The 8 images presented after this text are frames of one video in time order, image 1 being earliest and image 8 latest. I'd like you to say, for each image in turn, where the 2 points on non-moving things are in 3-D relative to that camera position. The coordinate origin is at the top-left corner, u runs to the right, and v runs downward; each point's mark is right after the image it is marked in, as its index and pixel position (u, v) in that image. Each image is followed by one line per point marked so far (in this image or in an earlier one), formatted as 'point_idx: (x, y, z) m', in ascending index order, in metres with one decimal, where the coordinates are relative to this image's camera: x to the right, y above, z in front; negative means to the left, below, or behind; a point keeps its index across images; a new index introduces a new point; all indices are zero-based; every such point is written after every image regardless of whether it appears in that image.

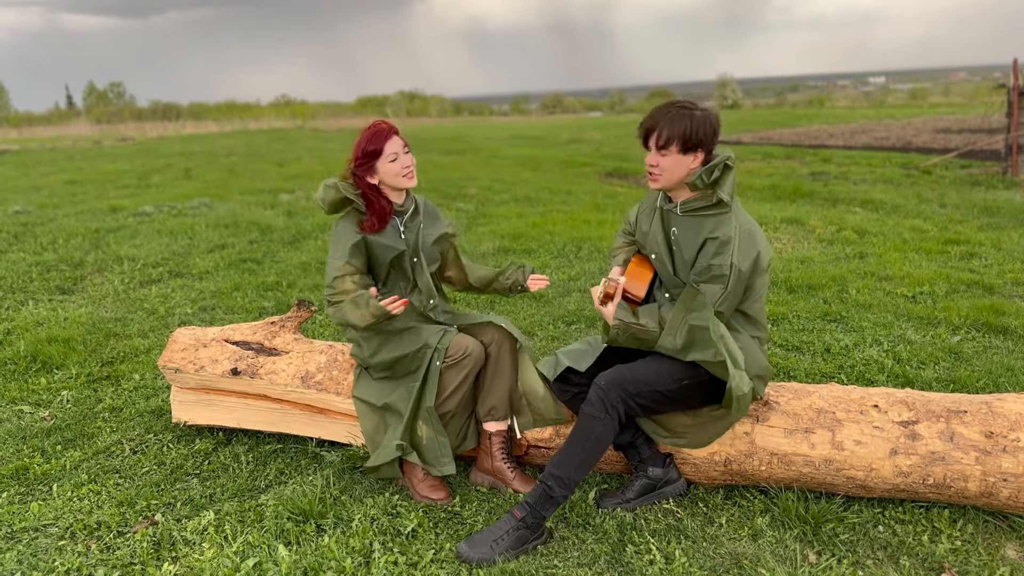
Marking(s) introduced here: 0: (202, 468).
0: (-1.4, -0.8, +4.0) m
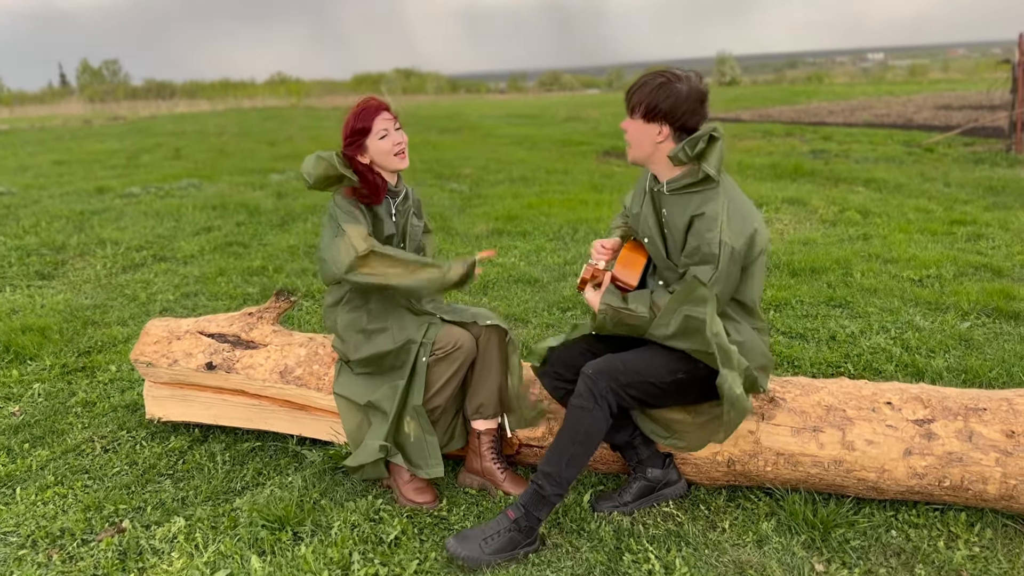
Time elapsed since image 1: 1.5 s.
0: (-1.5, -0.8, +3.8) m
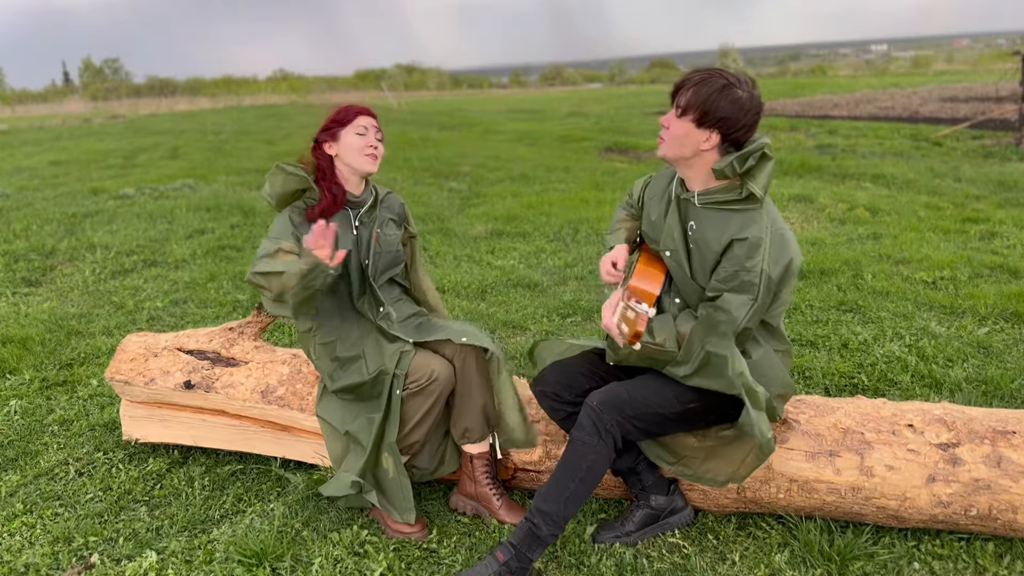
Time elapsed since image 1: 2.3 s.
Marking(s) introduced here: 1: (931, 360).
0: (-1.5, -0.9, +3.6) m
1: (+2.3, -0.4, +4.7) m
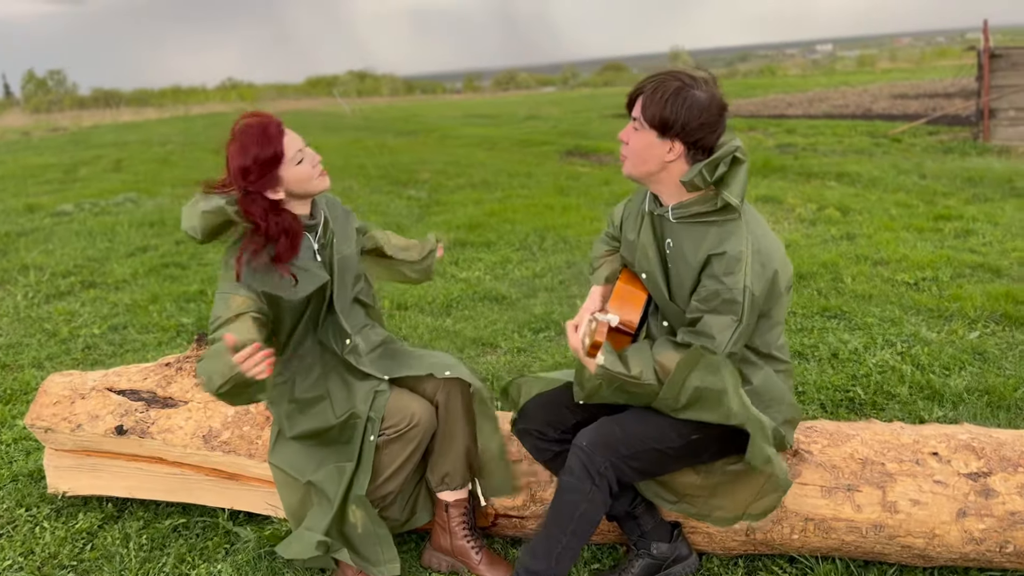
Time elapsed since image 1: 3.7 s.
0: (-1.6, -1.0, +3.1) m
1: (+2.1, -0.4, +4.4) m
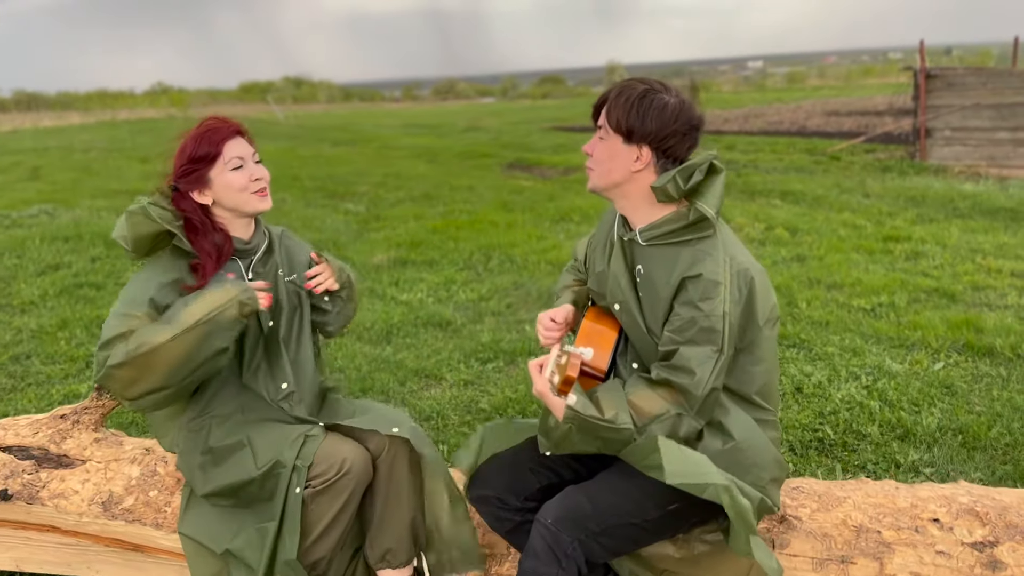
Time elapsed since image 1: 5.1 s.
0: (-1.7, -1.1, +2.6) m
1: (+1.9, -0.6, +4.2) m
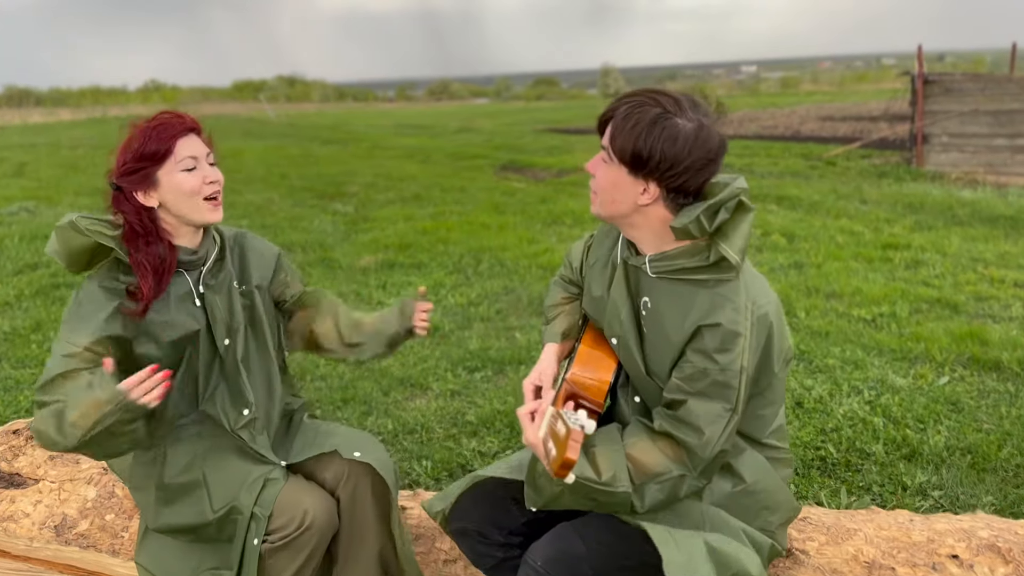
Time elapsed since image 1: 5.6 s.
0: (-1.8, -1.1, +2.4) m
1: (+1.8, -0.6, +4.0) m
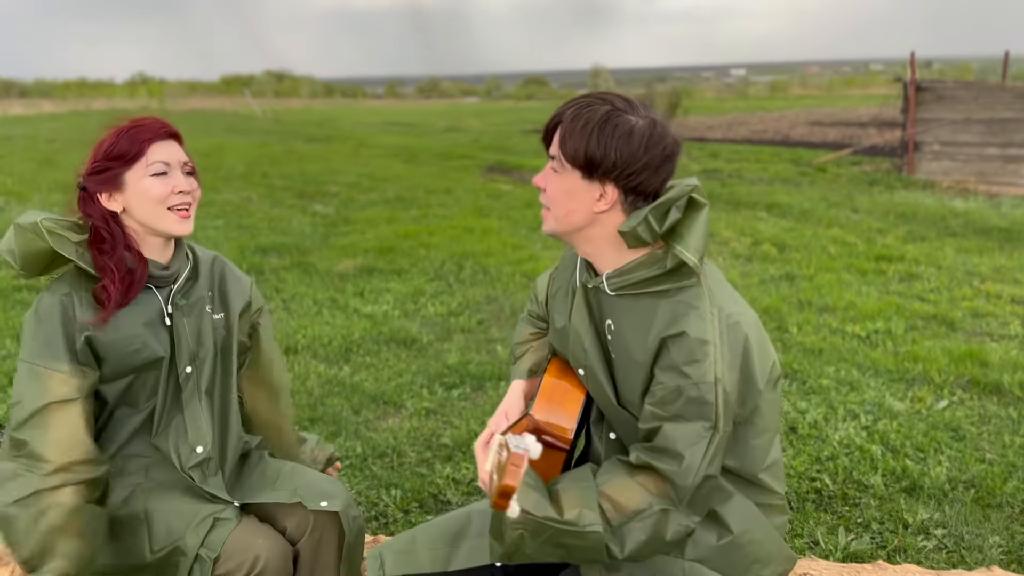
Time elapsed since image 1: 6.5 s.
0: (-1.9, -1.2, +2.2) m
1: (+1.7, -0.7, +3.8) m
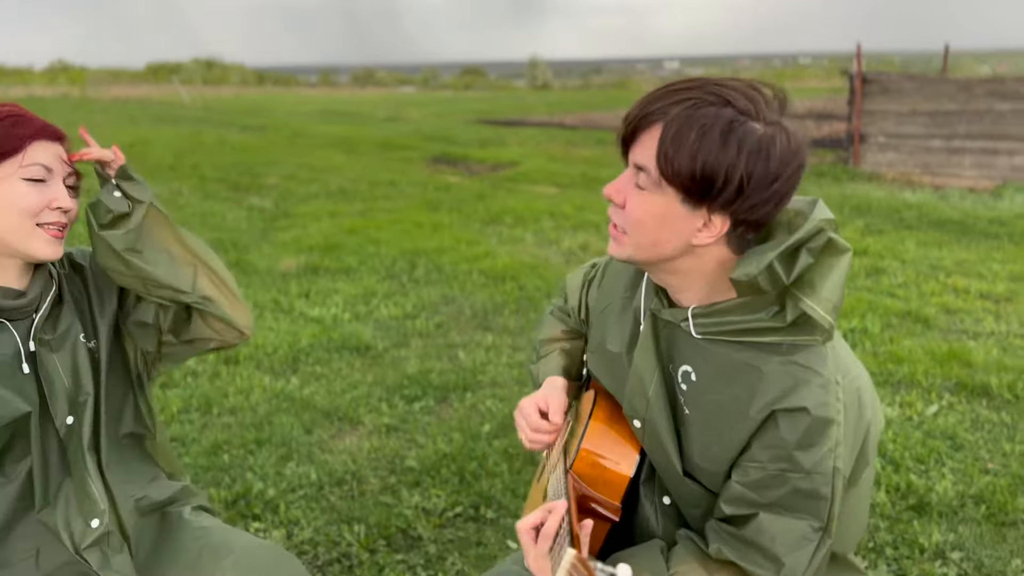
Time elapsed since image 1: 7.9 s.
0: (-1.8, -1.2, +1.7) m
1: (+1.6, -0.7, +3.6) m
